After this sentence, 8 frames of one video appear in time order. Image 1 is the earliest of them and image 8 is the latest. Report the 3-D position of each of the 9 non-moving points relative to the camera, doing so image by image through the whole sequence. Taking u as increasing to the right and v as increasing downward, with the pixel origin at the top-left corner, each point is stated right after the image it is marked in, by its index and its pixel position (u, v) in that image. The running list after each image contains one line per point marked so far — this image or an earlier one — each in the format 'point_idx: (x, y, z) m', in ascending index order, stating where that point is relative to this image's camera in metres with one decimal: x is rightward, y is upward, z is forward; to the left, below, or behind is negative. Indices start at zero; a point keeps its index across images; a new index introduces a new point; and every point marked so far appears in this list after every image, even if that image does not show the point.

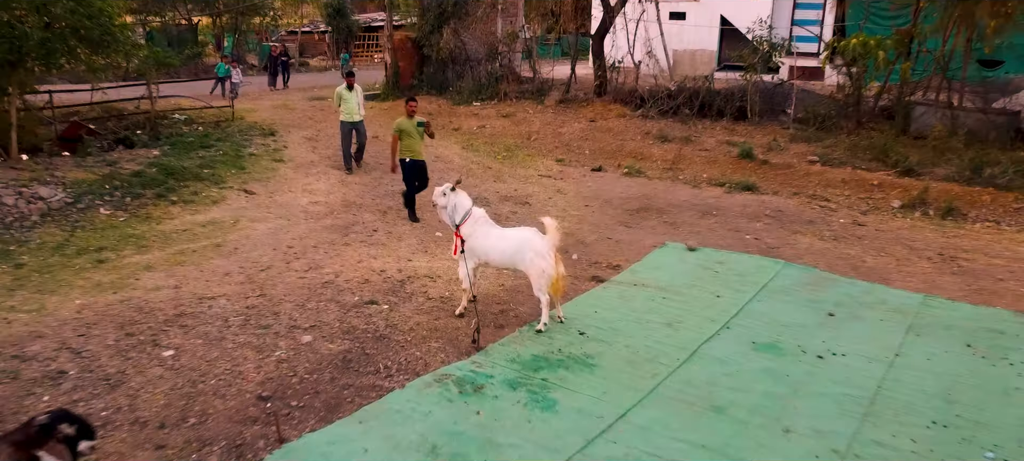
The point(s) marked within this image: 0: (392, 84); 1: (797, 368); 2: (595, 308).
0: (-2.1, +2.6, +14.7) m
1: (+1.7, -0.8, +4.8) m
2: (+0.6, -0.5, +5.7) m
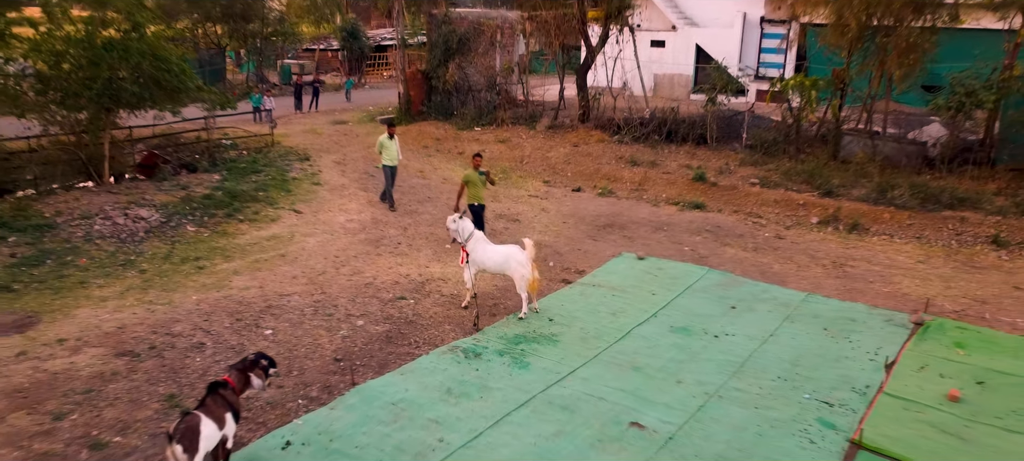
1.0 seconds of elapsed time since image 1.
0: (-2.2, +2.5, +16.9) m
1: (+1.6, -1.0, +7.0) m
2: (+0.5, -0.7, +7.9) m
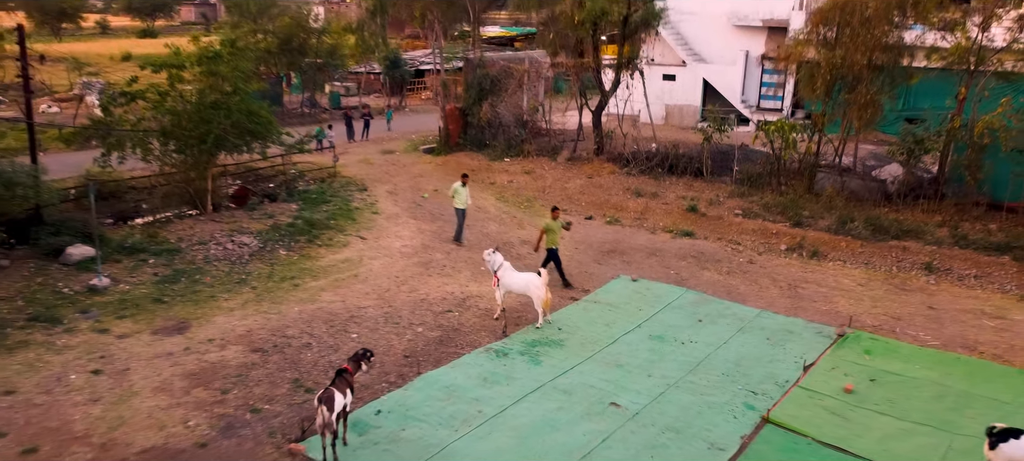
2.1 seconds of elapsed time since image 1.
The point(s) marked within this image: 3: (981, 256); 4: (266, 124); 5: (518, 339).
0: (-1.6, +2.1, +19.5) m
1: (+1.8, -1.4, +9.5) m
2: (+0.7, -1.1, +10.4) m
3: (+7.4, -0.4, +12.8) m
4: (-4.3, +1.9, +14.4) m
5: (+0.1, -1.3, +9.6) m
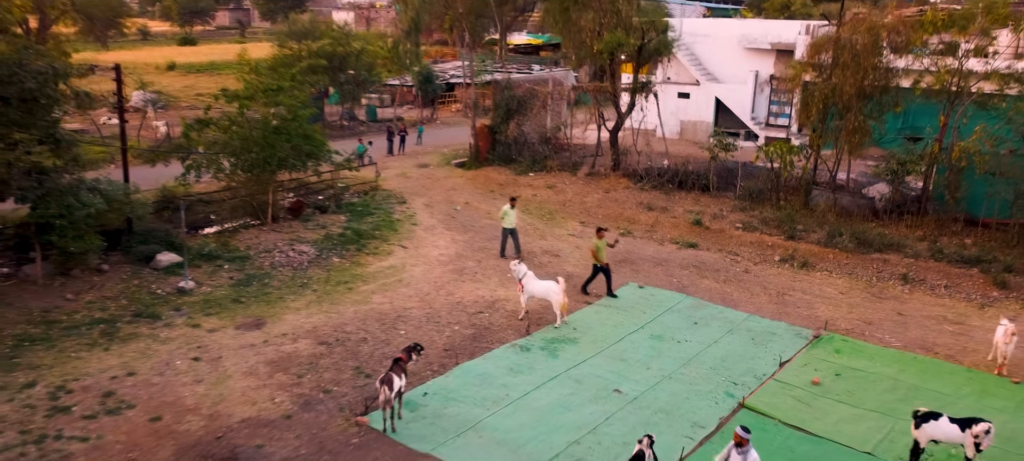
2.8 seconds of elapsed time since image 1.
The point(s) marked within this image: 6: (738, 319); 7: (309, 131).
0: (-1.0, +1.9, +21.4) m
1: (+2.1, -1.6, +11.2) m
2: (+1.1, -1.3, +12.2) m
3: (+7.8, -0.7, +14.3) m
4: (-3.9, +1.7, +16.3) m
5: (+0.4, -1.5, +11.3) m
6: (+3.4, -1.3, +12.2) m
7: (-4.0, +2.0, +16.0) m
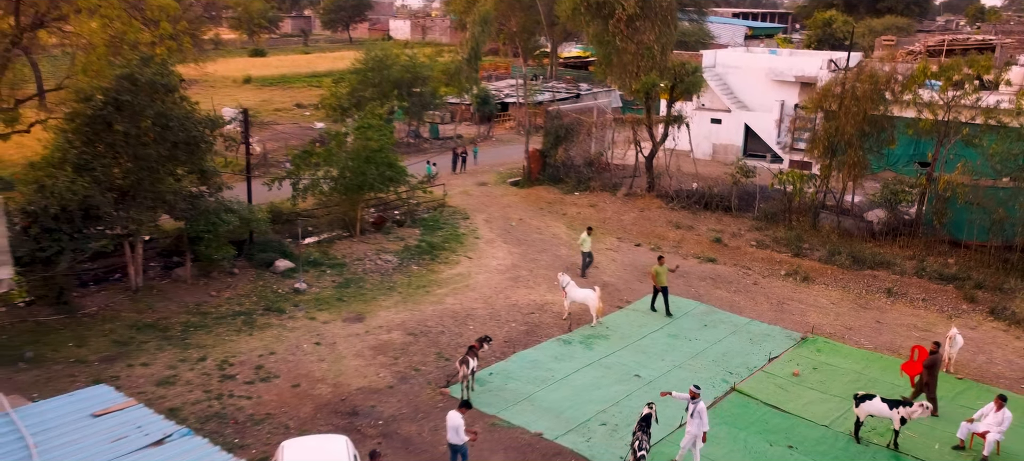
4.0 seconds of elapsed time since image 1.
0: (+0.5, +1.6, +24.4) m
1: (+2.9, -2.0, +14.1) m
2: (+1.9, -1.6, +15.1) m
3: (+8.8, -1.1, +16.9) m
4: (-2.7, +1.5, +19.6) m
5: (+1.2, -1.8, +14.4) m
6: (+4.3, -1.7, +15.1) m
7: (-2.8, +1.7, +19.3) m
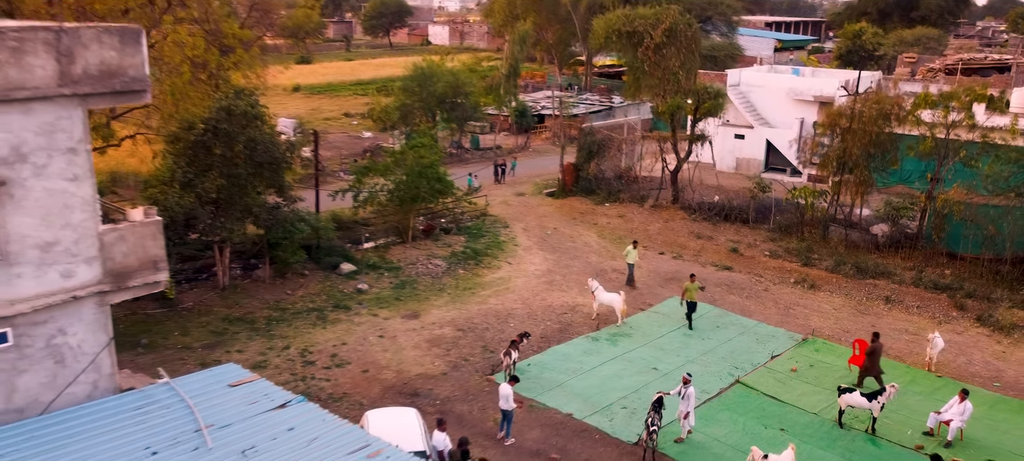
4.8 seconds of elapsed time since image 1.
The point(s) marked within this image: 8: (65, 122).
0: (+1.7, +1.4, +26.6) m
1: (+3.6, -2.2, +16.2) m
2: (+2.7, -1.9, +17.2) m
3: (+9.6, -1.4, +18.7) m
4: (-1.7, +1.3, +21.9) m
5: (+1.9, -2.1, +16.5) m
6: (+5.0, -2.0, +17.0) m
7: (-1.9, +1.5, +21.6) m
8: (-4.9, +1.2, +8.8) m
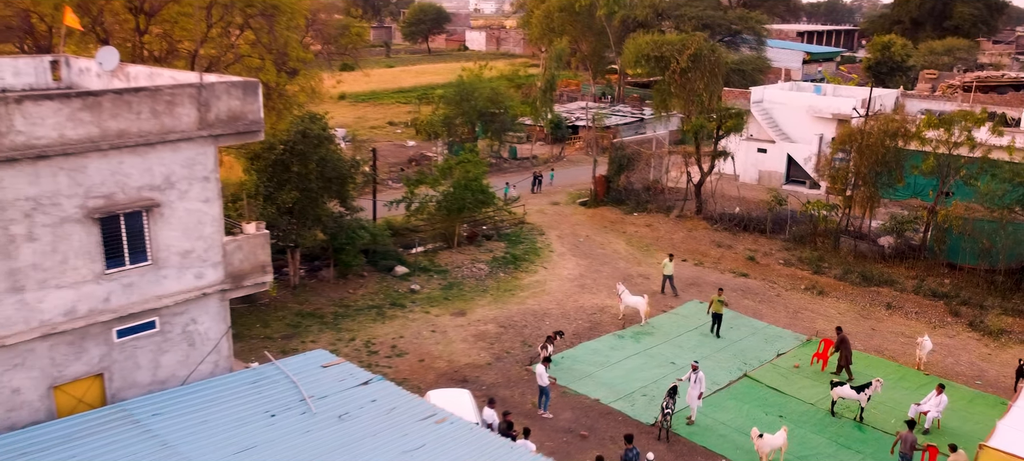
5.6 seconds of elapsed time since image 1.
0: (+2.9, +1.1, +28.7) m
1: (+4.4, -2.5, +18.3) m
2: (+3.5, -2.1, +19.3) m
3: (+10.5, -1.8, +20.5) m
4: (-0.6, +1.1, +24.2) m
5: (+2.7, -2.3, +18.6) m
6: (+5.9, -2.3, +19.1) m
7: (-0.8, +1.3, +23.9) m
8: (-4.3, +1.0, +11.3) m
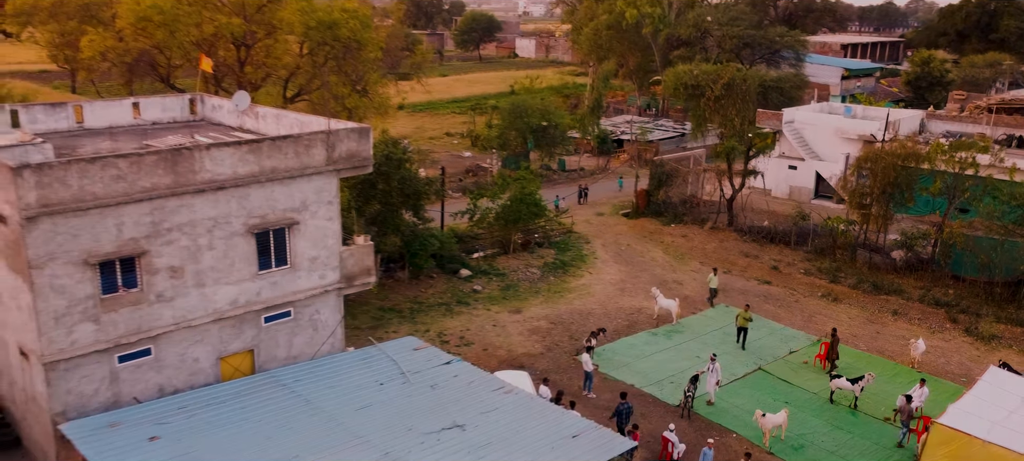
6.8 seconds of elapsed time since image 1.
0: (+4.9, +0.8, +31.7) m
1: (+5.7, -2.8, +21.2) m
2: (+4.9, -2.5, +22.3) m
3: (+12.0, -2.2, +23.1) m
4: (+1.0, +0.8, +27.4) m
5: (+4.0, -2.6, +21.6) m
6: (+7.2, -2.6, +21.9) m
7: (+0.9, +1.0, +27.1) m
8: (-3.4, +0.8, +14.7) m
